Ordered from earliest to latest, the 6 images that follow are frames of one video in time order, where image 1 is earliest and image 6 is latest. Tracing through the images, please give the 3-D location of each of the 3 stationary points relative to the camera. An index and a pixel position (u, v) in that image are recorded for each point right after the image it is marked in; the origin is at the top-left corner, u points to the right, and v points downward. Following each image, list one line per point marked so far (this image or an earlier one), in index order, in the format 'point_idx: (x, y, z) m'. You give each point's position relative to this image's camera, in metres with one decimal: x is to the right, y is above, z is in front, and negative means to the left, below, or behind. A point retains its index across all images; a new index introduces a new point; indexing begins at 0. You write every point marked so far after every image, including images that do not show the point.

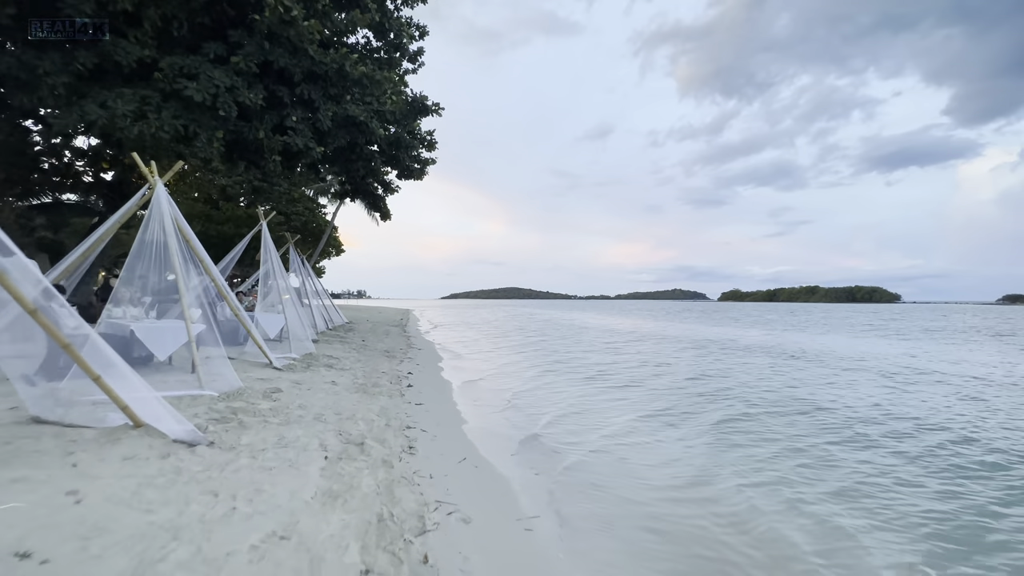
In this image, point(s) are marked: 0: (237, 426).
0: (-2.3, -1.2, +4.1) m
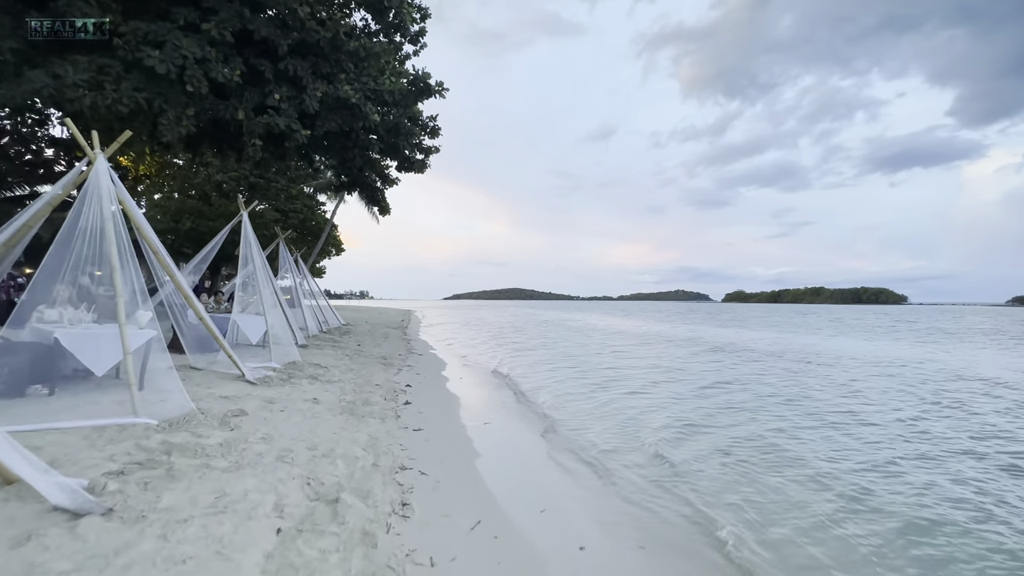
0: (-2.1, -1.1, +2.9) m
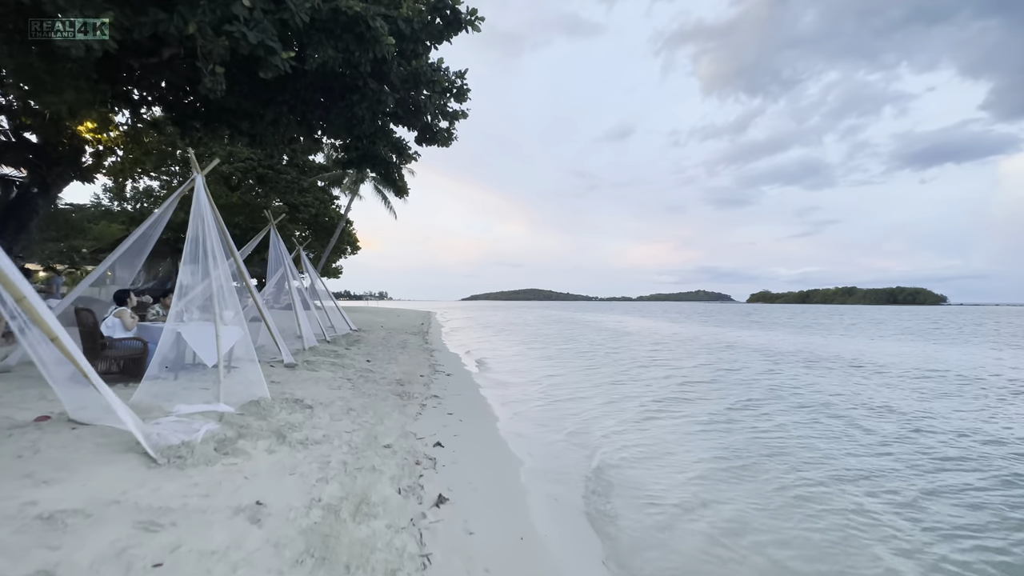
0: (-1.4, -1.1, +0.2) m
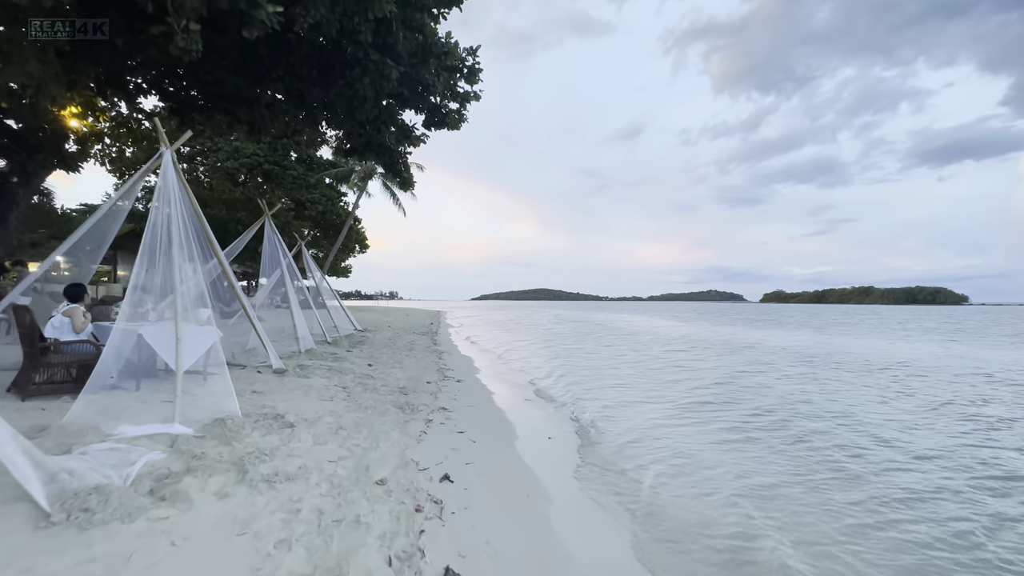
0: (-1.3, -1.0, -0.7) m
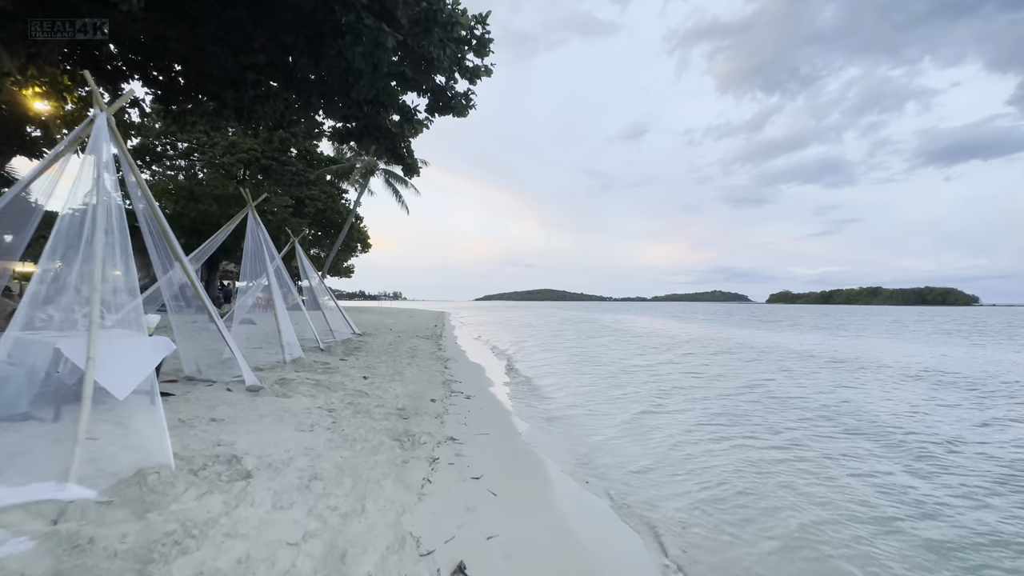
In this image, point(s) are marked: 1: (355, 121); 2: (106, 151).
0: (-1.1, -1.0, -1.8) m
1: (-3.1, +3.2, +9.5) m
2: (-3.2, +1.1, +3.9) m
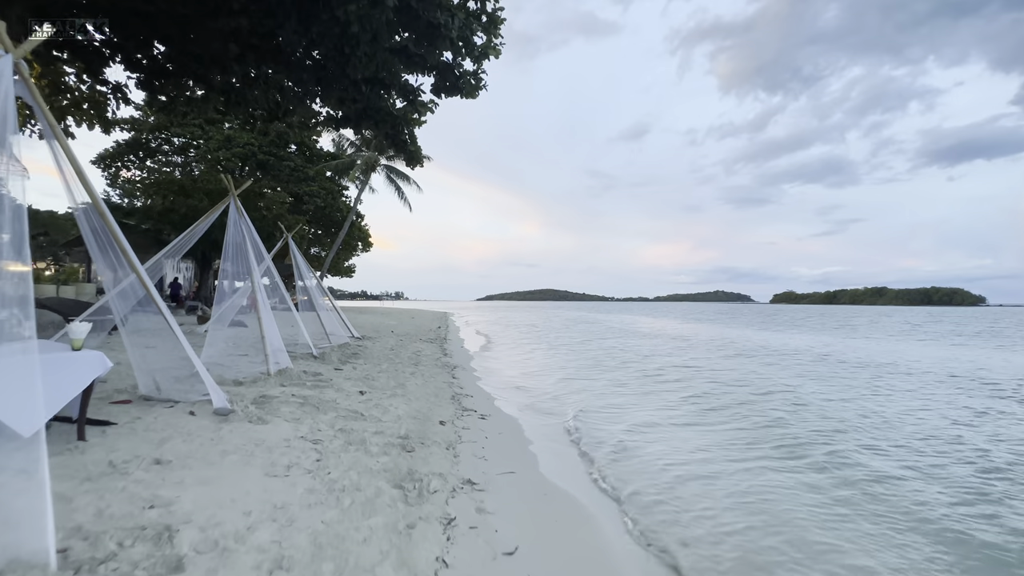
0: (-0.9, -1.0, -2.8) m
1: (-2.8, +3.2, +8.5) m
2: (-2.9, +1.1, +2.9) m
